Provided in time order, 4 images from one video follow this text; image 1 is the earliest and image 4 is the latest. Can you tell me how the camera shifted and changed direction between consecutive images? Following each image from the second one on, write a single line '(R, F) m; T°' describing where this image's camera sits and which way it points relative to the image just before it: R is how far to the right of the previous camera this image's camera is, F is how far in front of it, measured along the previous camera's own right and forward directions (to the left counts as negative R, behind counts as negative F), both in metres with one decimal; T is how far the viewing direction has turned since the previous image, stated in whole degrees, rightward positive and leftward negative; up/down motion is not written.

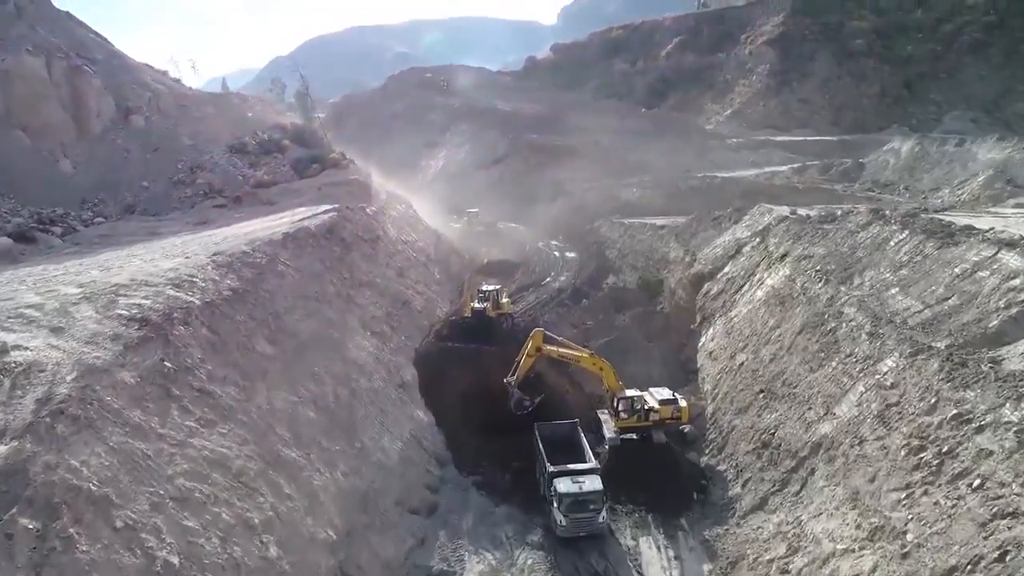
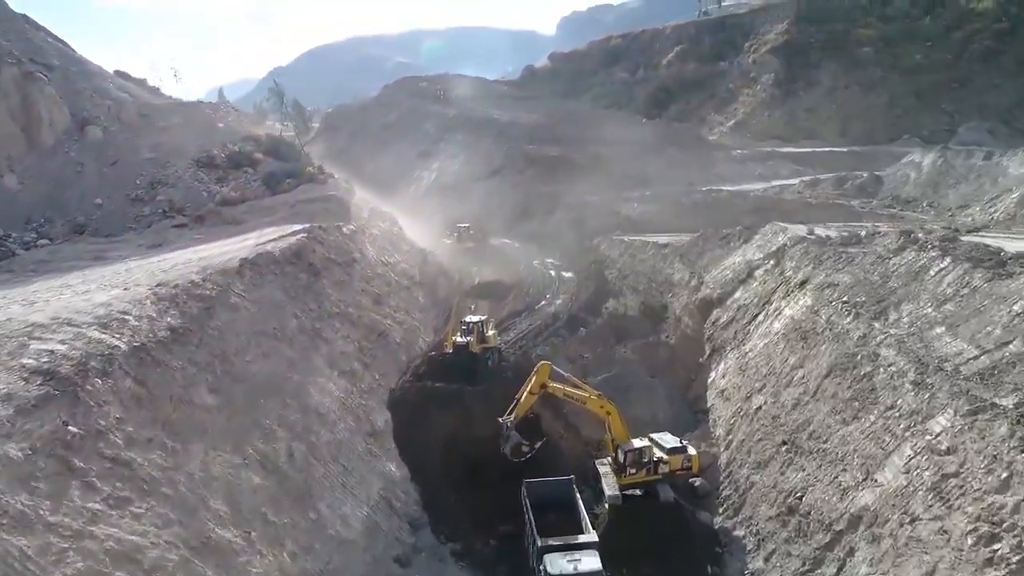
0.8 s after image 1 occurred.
(+0.2, +1.9) m; 0°
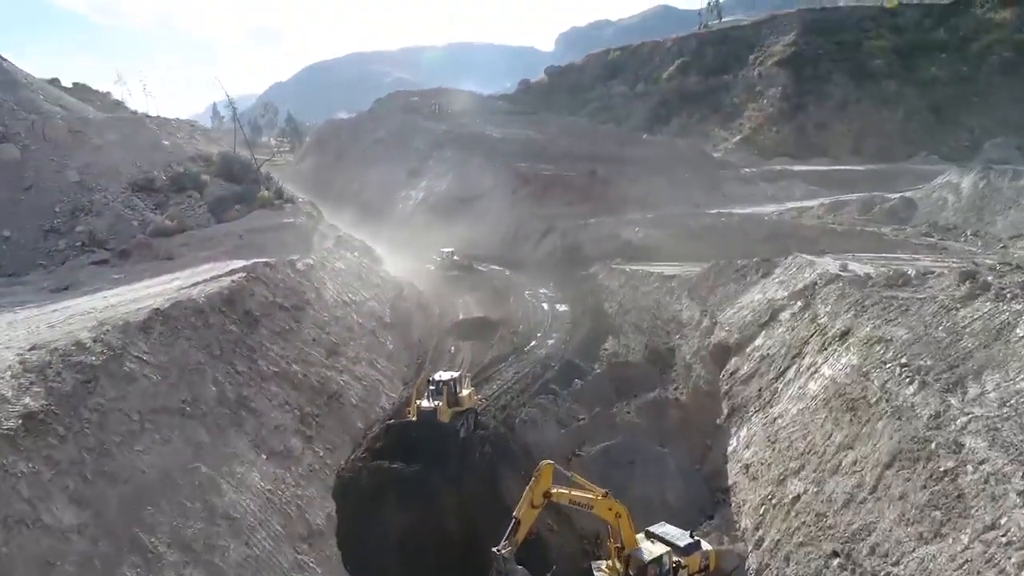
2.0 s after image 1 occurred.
(+0.4, +2.9) m; 0°
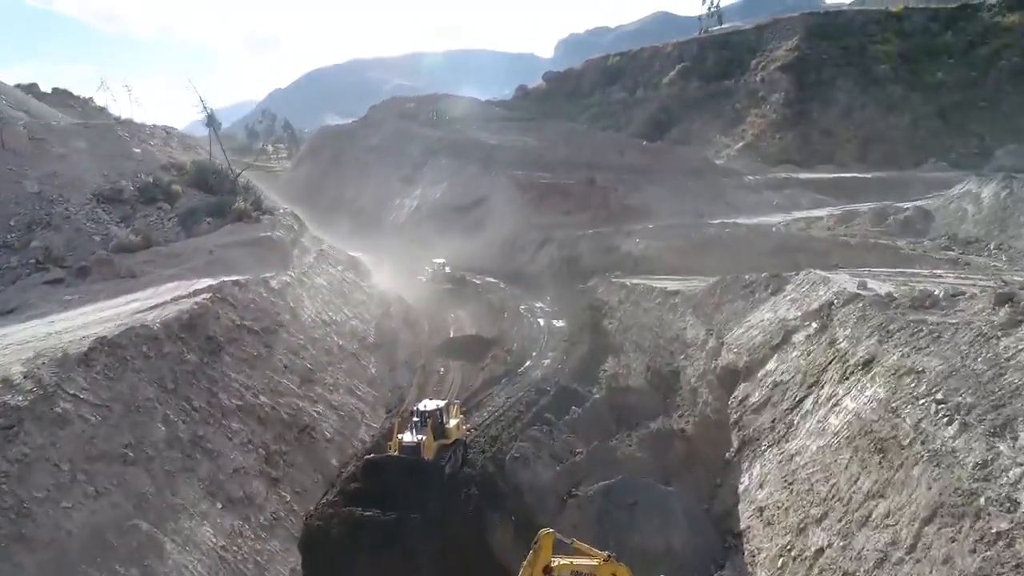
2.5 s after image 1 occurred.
(+0.2, +1.2) m; 0°
